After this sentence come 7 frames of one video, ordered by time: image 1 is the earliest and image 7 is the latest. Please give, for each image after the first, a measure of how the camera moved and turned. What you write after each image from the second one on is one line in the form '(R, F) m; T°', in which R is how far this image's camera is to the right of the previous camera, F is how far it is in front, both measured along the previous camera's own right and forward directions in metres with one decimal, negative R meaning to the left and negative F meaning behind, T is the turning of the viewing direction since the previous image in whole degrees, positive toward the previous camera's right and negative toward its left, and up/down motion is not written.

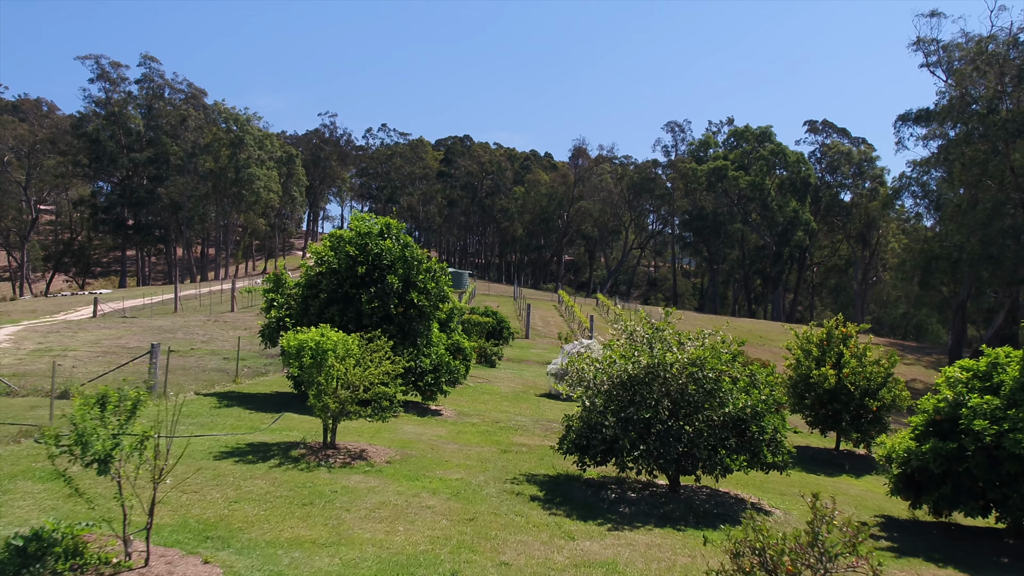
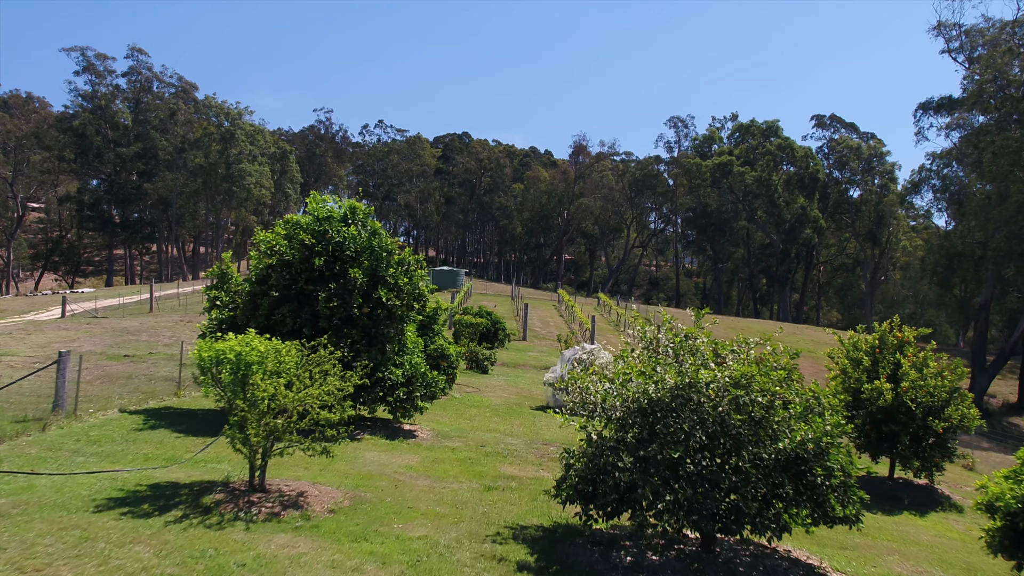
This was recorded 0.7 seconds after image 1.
(+0.1, +2.0) m; 0°
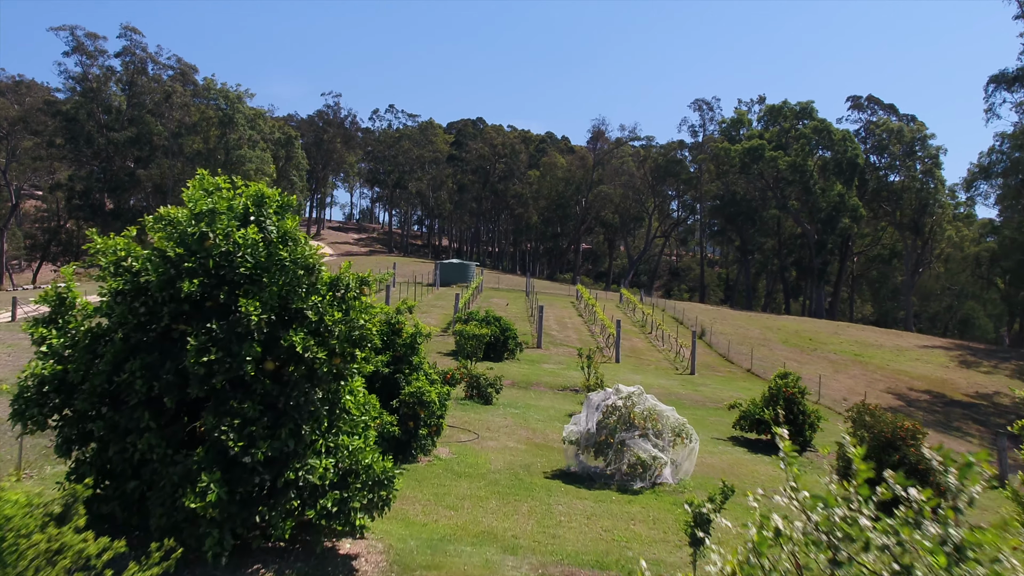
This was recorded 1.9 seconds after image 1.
(+0.1, +3.8) m; -1°
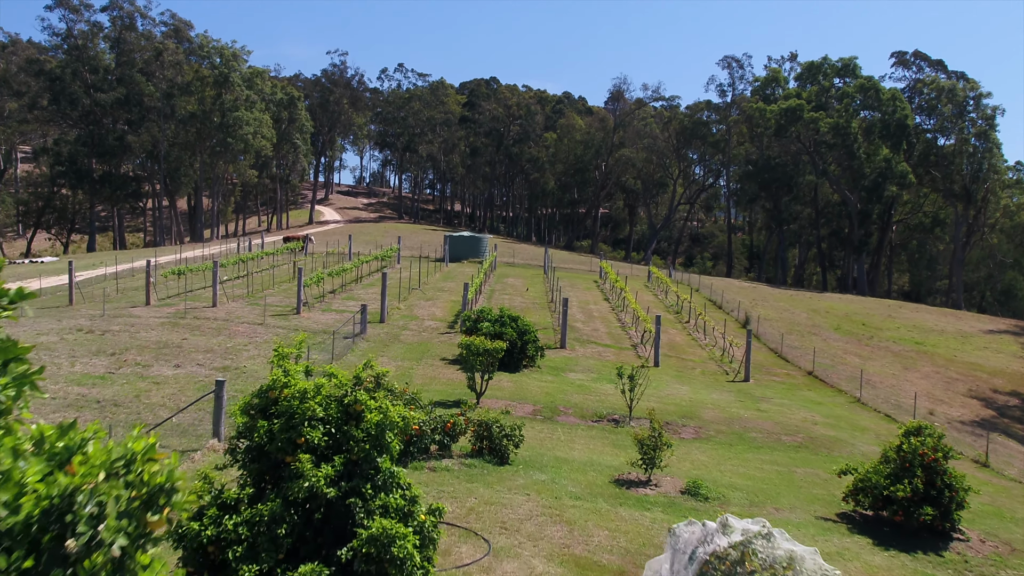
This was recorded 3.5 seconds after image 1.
(-0.1, +4.1) m; -1°
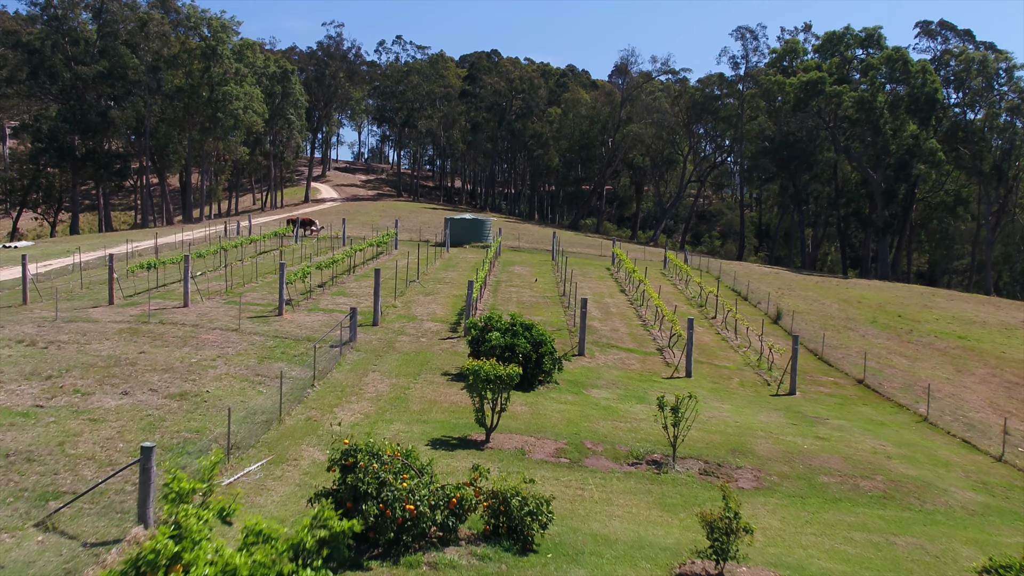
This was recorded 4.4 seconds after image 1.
(-0.2, +2.7) m; 0°
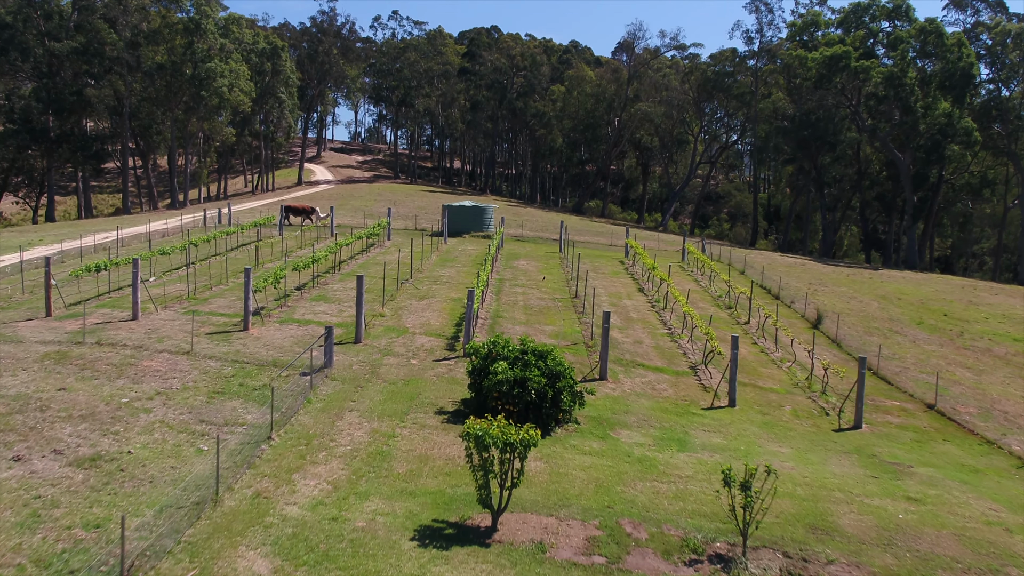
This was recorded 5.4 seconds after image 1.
(-0.1, +3.1) m; 0°
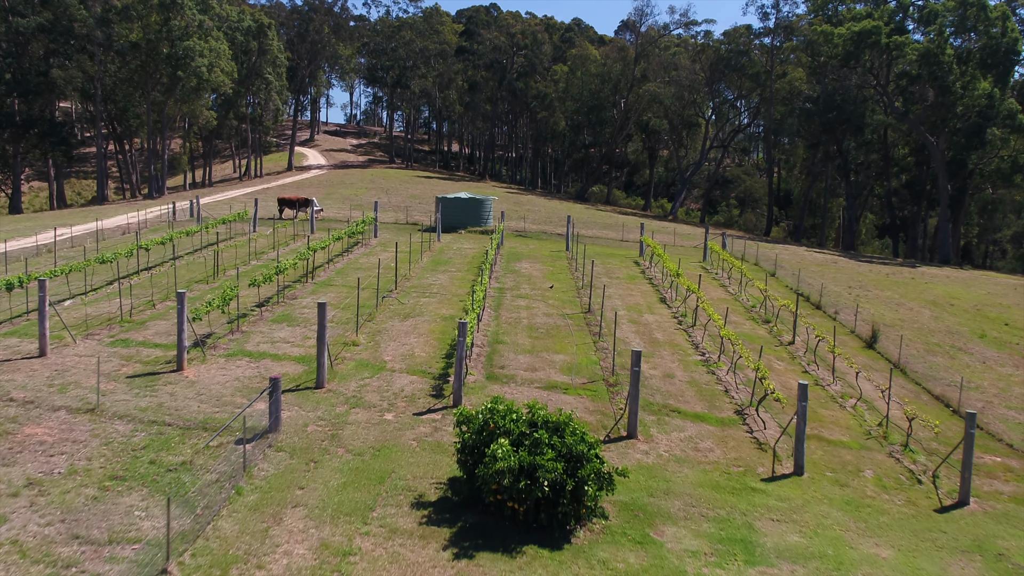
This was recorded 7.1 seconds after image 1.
(0.0, +3.5) m; 0°
